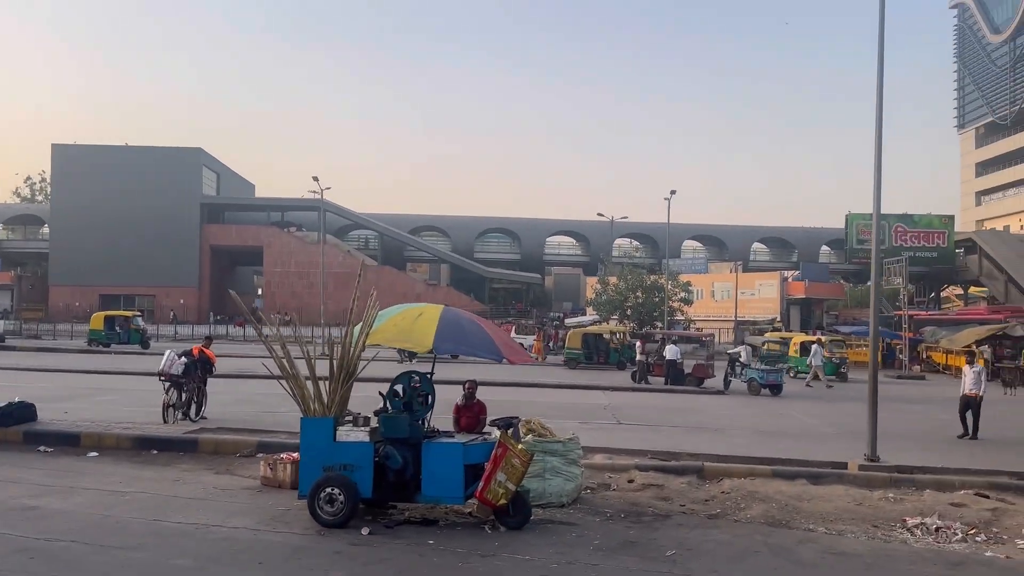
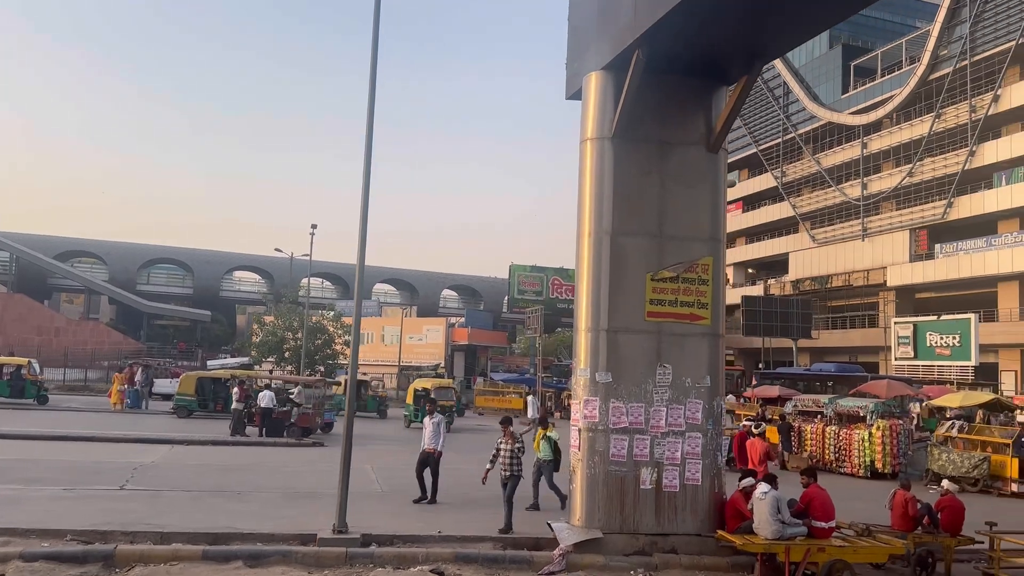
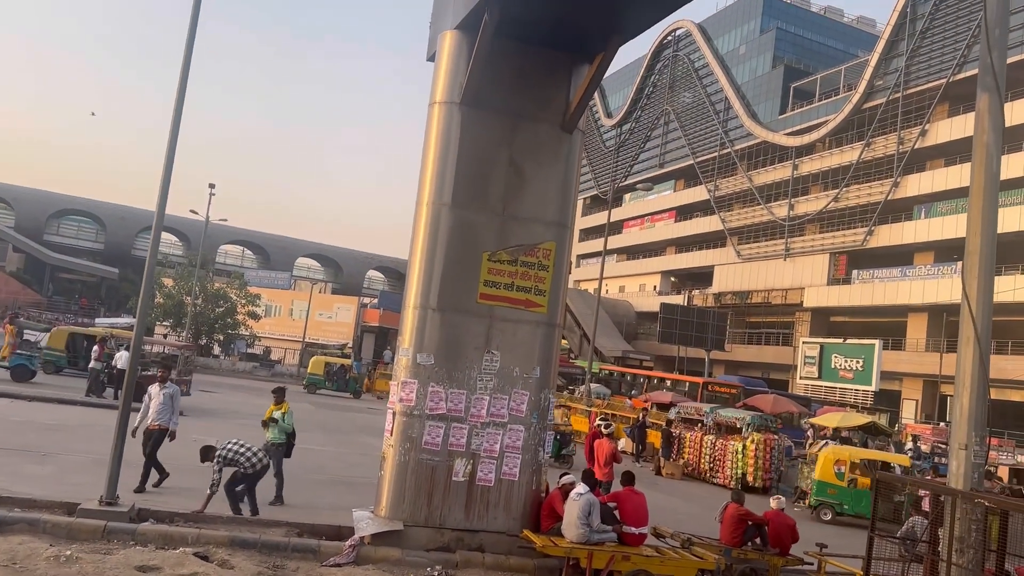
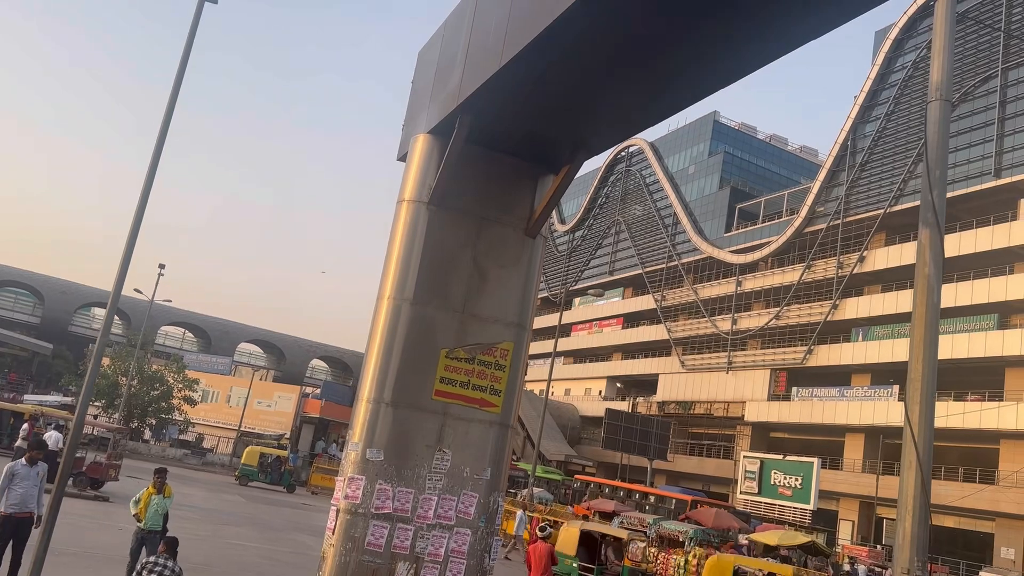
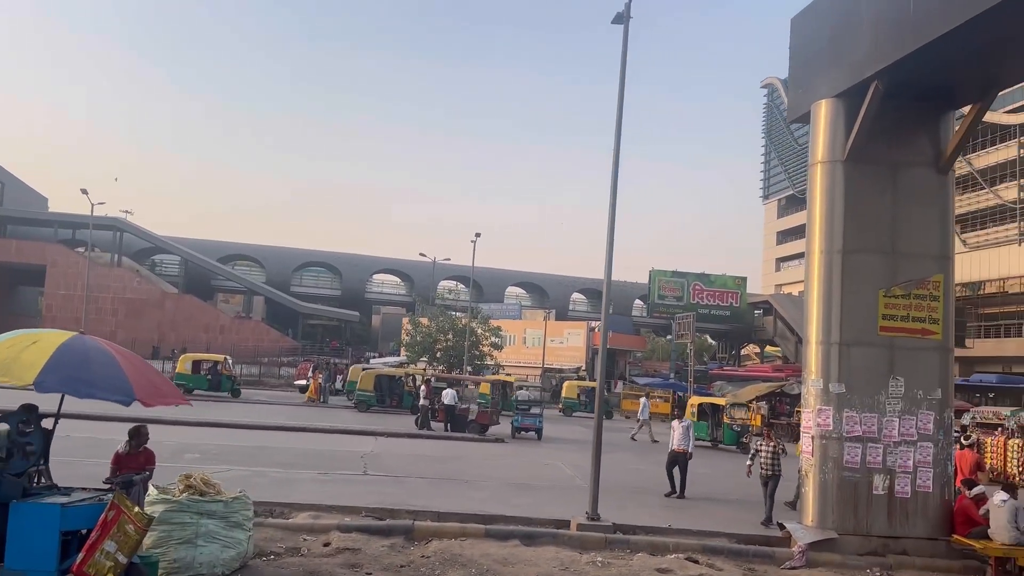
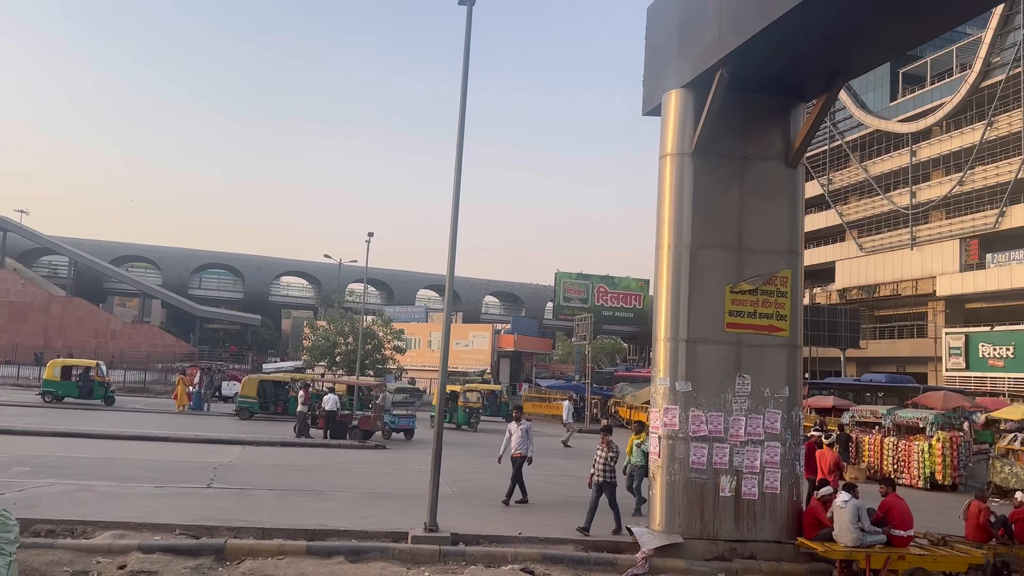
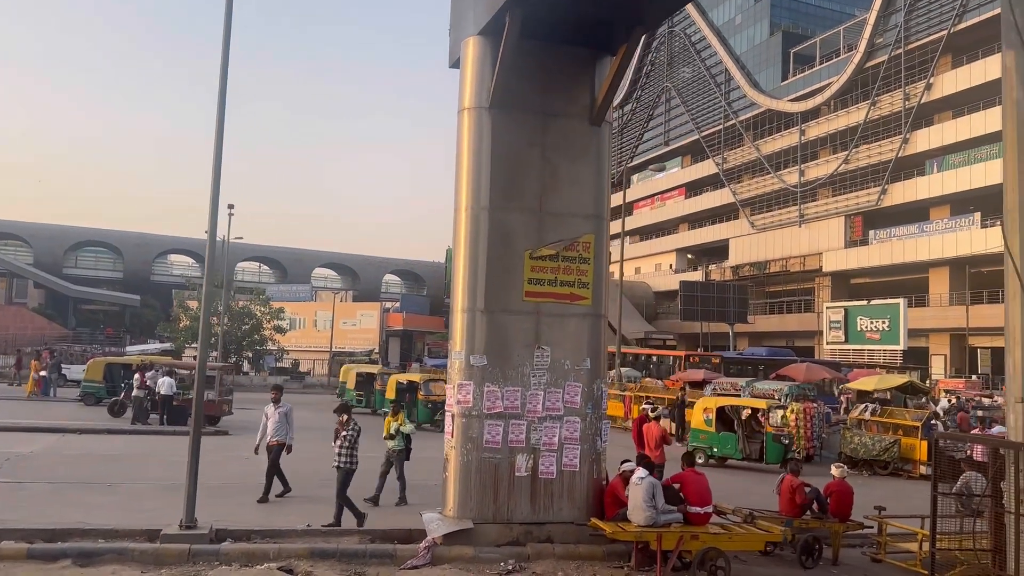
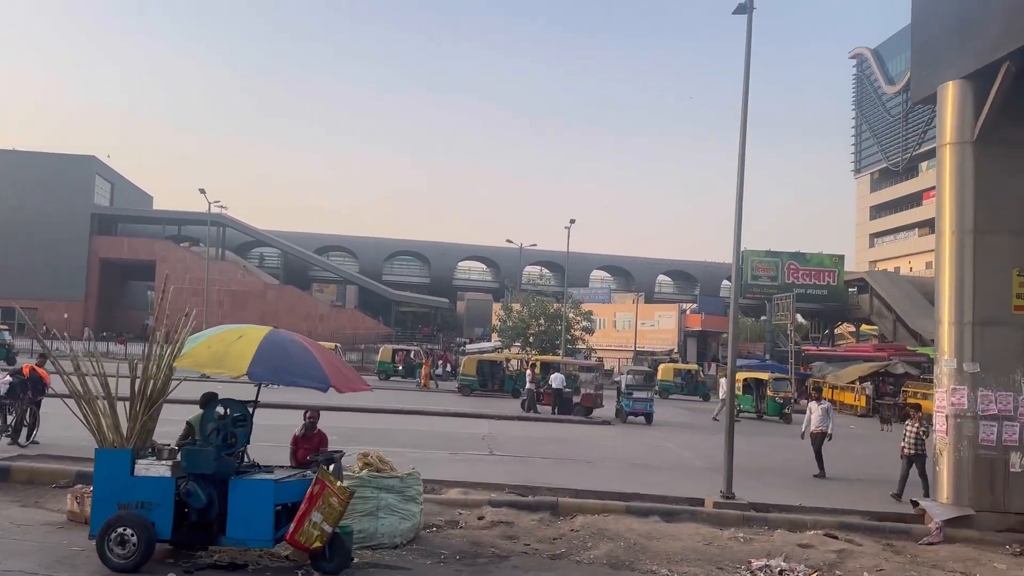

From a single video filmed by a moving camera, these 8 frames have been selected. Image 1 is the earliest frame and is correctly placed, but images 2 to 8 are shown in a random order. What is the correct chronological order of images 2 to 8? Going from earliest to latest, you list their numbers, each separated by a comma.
8, 5, 6, 2, 7, 3, 4
